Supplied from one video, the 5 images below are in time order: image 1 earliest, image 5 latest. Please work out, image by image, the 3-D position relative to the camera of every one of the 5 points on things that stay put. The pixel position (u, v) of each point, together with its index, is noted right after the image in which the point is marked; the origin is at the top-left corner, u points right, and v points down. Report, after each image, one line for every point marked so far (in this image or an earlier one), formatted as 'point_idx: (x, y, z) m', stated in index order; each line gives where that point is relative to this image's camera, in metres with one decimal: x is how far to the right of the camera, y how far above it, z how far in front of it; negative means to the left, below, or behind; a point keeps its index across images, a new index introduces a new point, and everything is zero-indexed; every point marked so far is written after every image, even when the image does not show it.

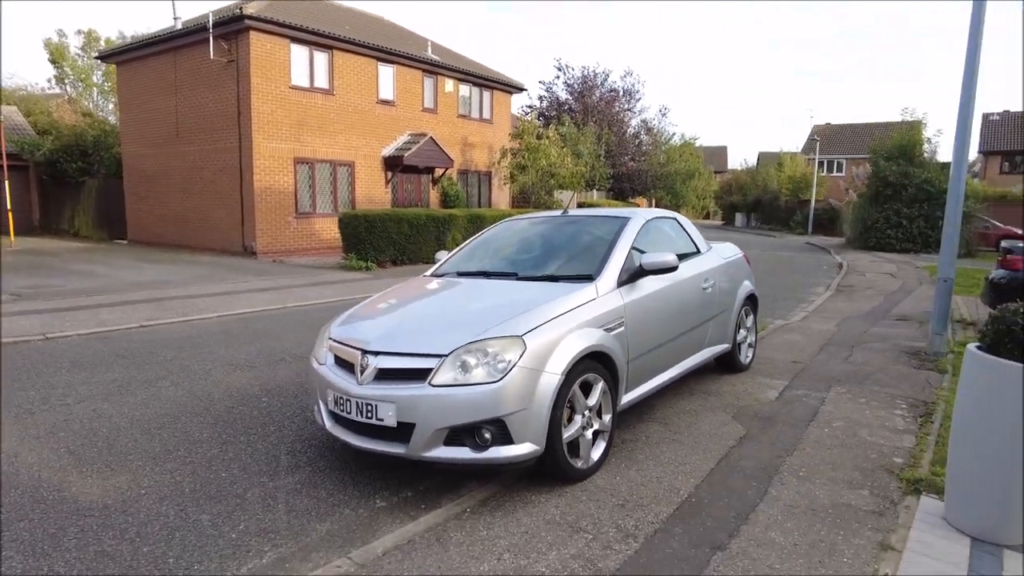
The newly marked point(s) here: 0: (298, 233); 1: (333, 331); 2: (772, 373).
0: (-5.4, +1.4, +16.4) m
1: (-1.2, -0.3, +4.2) m
2: (+2.5, -0.8, +6.3) m
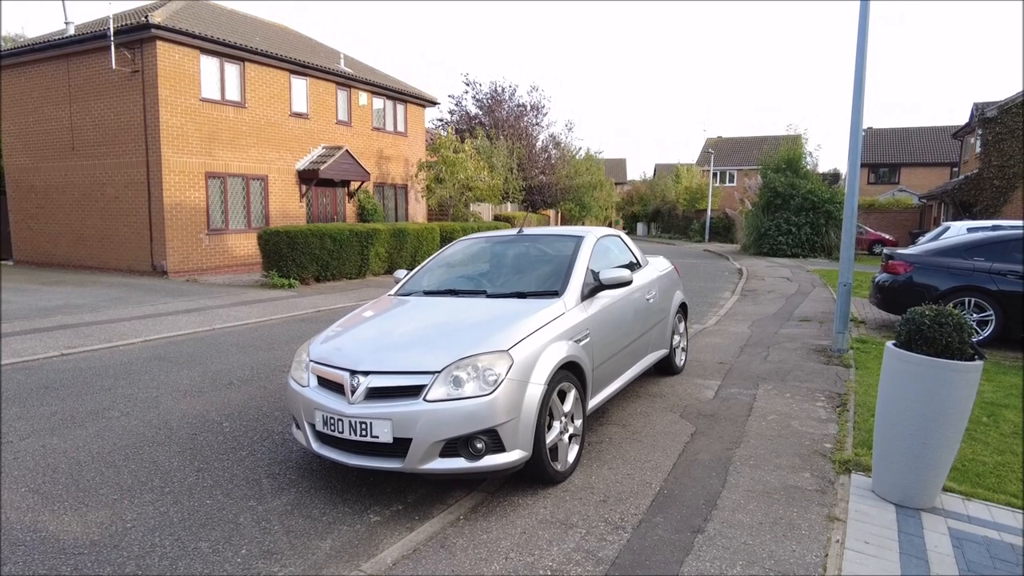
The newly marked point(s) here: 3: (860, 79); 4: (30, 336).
0: (-7.4, +0.9, +15.8) m
1: (-1.3, -0.4, +4.3) m
2: (+2.1, -0.9, +6.9) m
3: (+4.1, +2.5, +7.7) m
4: (-6.4, -0.6, +8.6) m
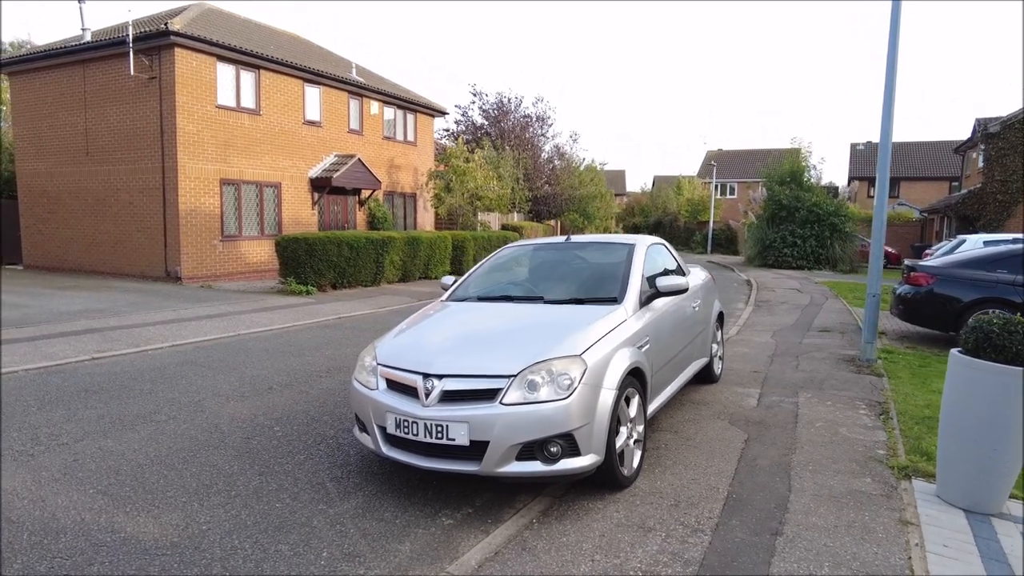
0: (-7.0, +0.8, +15.7) m
1: (-0.9, -0.5, +4.3) m
2: (+2.5, -1.0, +6.9) m
3: (+4.6, +2.4, +7.8) m
4: (-6.0, -0.7, +8.6) m
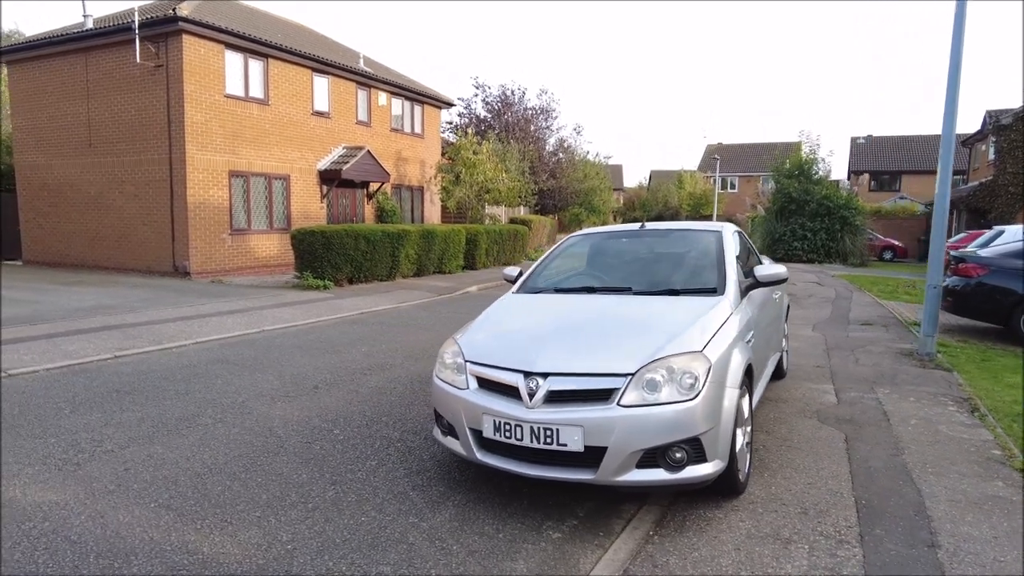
0: (-6.6, +0.9, +15.3) m
1: (-0.3, -0.4, +3.9) m
2: (+3.0, -0.9, +6.6) m
3: (+5.1, +2.5, +7.5) m
4: (-5.5, -0.6, +8.1) m
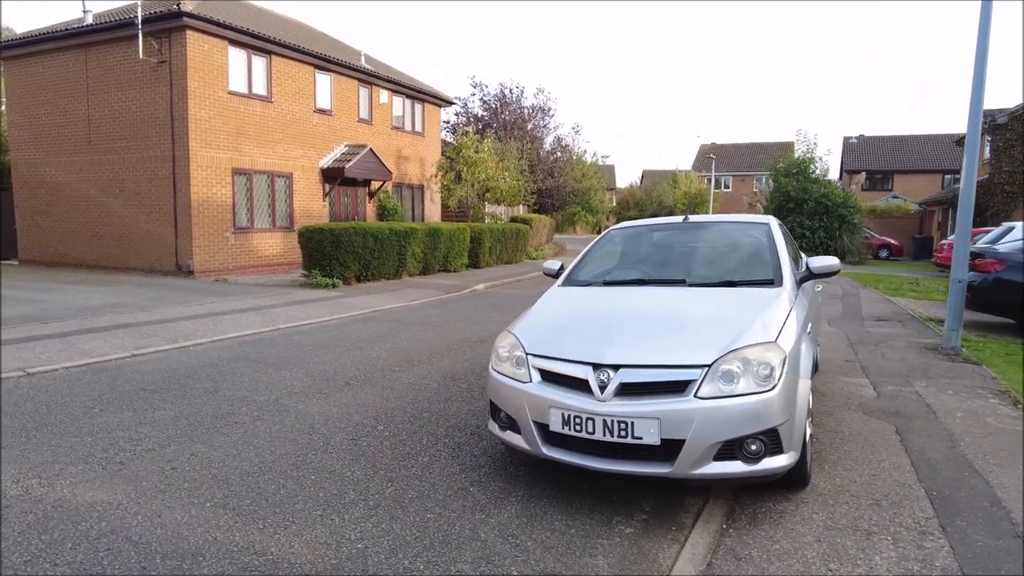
0: (-6.4, +0.9, +15.1) m
1: (+0.1, -0.3, +3.9) m
2: (+3.4, -0.9, +6.6) m
3: (+5.4, +2.5, +7.5) m
4: (-5.2, -0.6, +7.9) m
